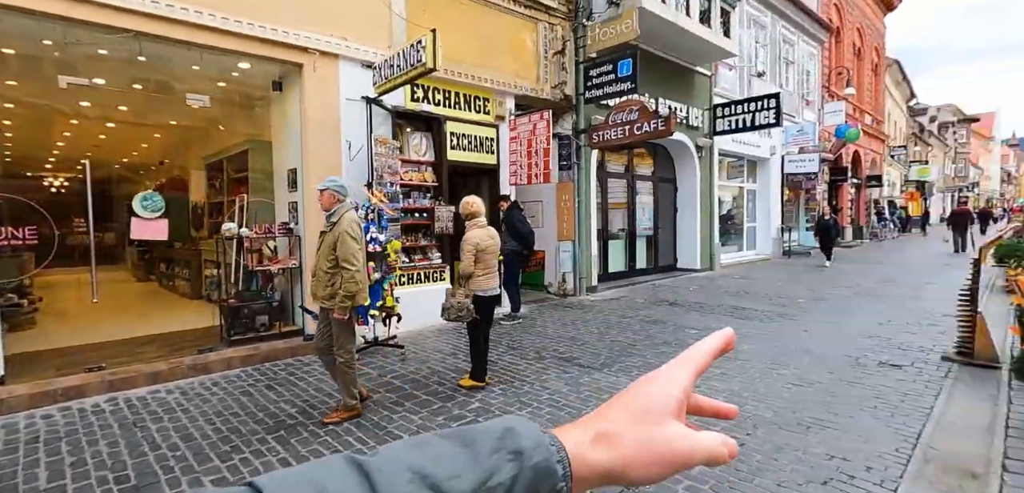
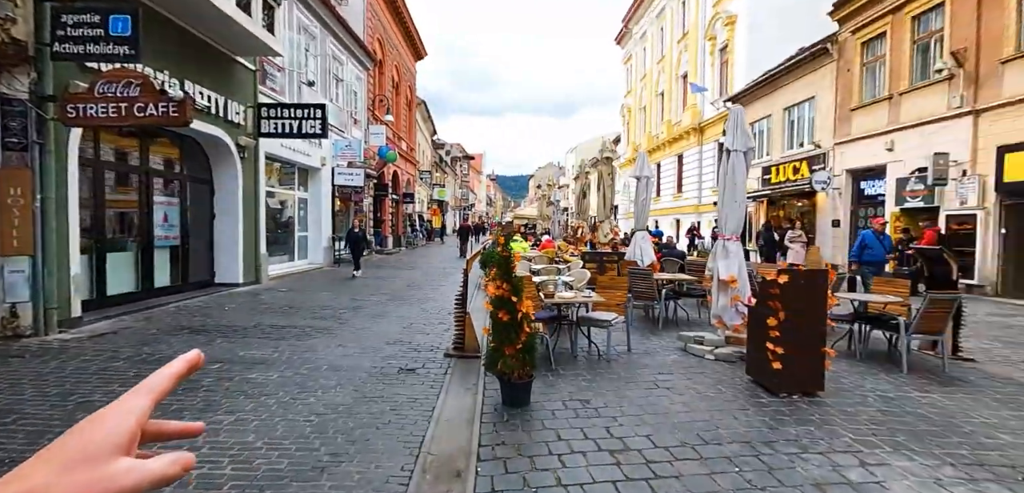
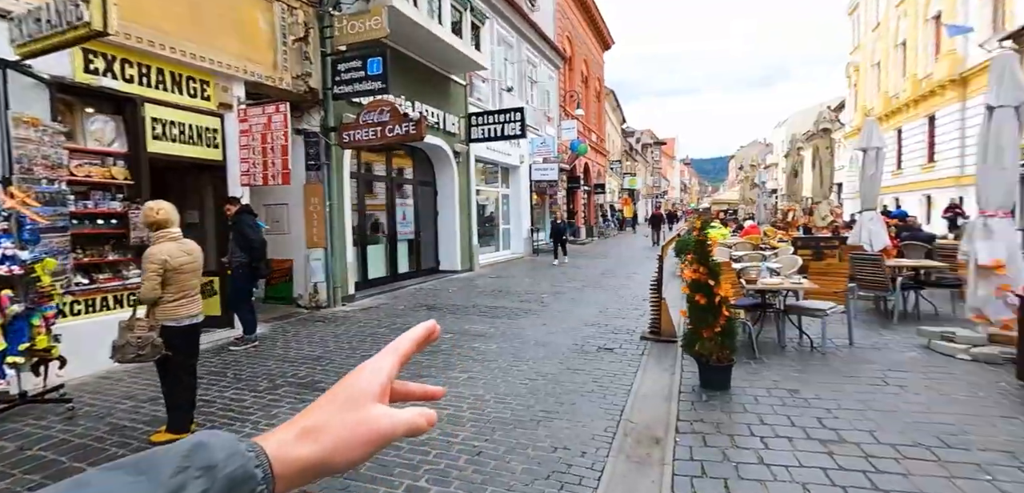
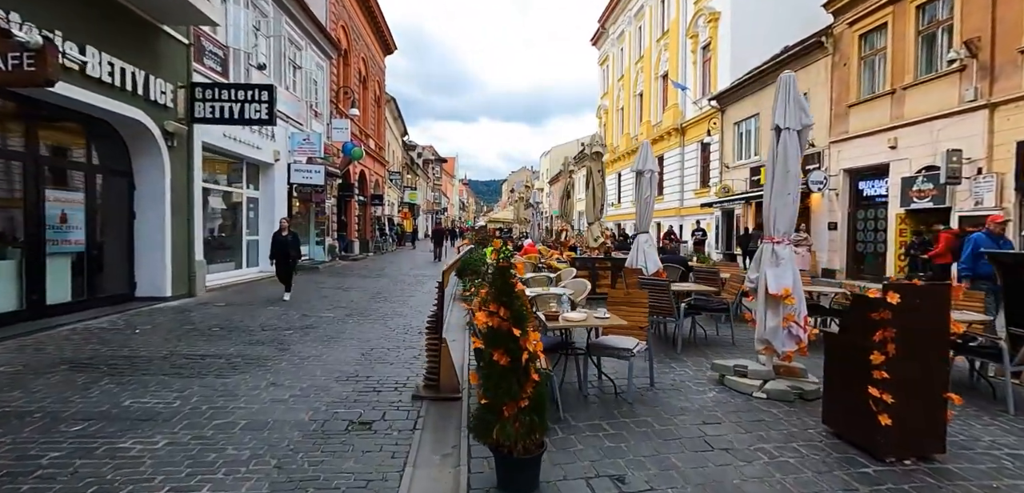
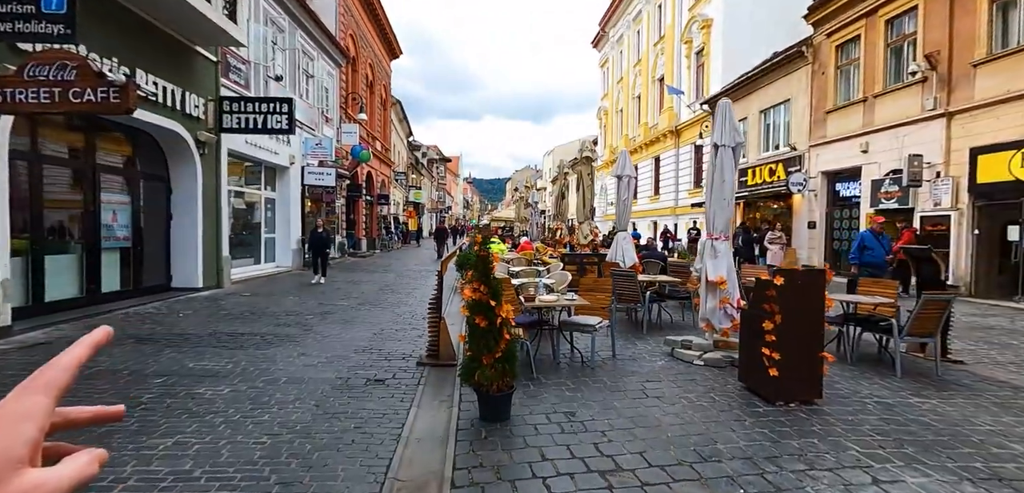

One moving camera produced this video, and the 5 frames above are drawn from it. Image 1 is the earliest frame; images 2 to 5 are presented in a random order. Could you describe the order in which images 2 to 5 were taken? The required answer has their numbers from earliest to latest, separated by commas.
3, 2, 5, 4
